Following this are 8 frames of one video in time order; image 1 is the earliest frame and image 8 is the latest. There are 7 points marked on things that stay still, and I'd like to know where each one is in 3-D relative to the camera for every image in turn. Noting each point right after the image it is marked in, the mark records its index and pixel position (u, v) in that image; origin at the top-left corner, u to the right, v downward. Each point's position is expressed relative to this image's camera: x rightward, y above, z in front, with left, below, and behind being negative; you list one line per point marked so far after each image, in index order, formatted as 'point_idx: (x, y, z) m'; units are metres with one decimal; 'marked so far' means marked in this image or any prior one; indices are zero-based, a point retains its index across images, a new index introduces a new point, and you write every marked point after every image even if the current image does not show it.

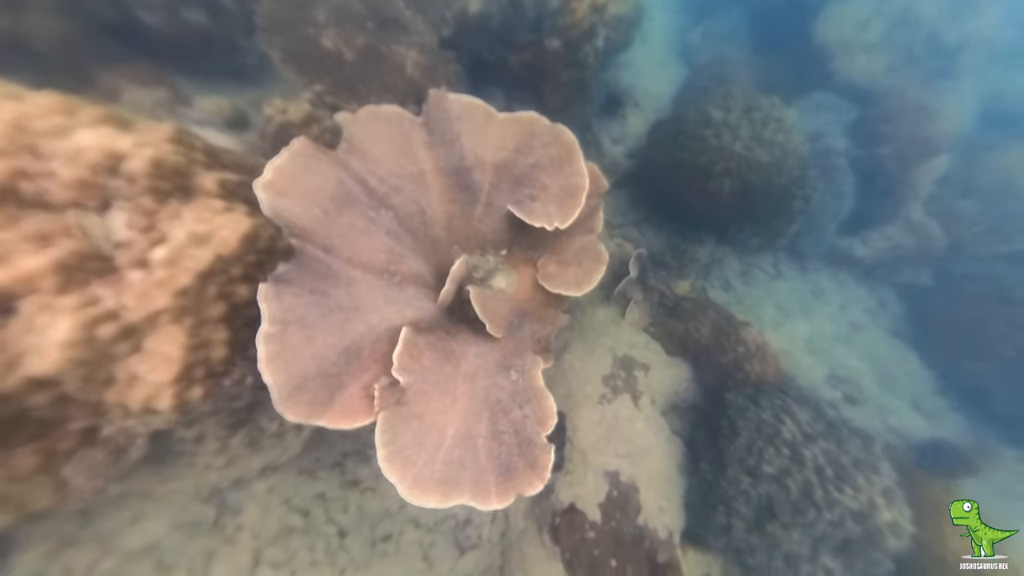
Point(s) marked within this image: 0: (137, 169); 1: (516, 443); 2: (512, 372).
0: (-1.5, +0.5, +1.5) m
1: (+0.1, -0.9, +2.1) m
2: (0.0, -0.6, +2.4) m
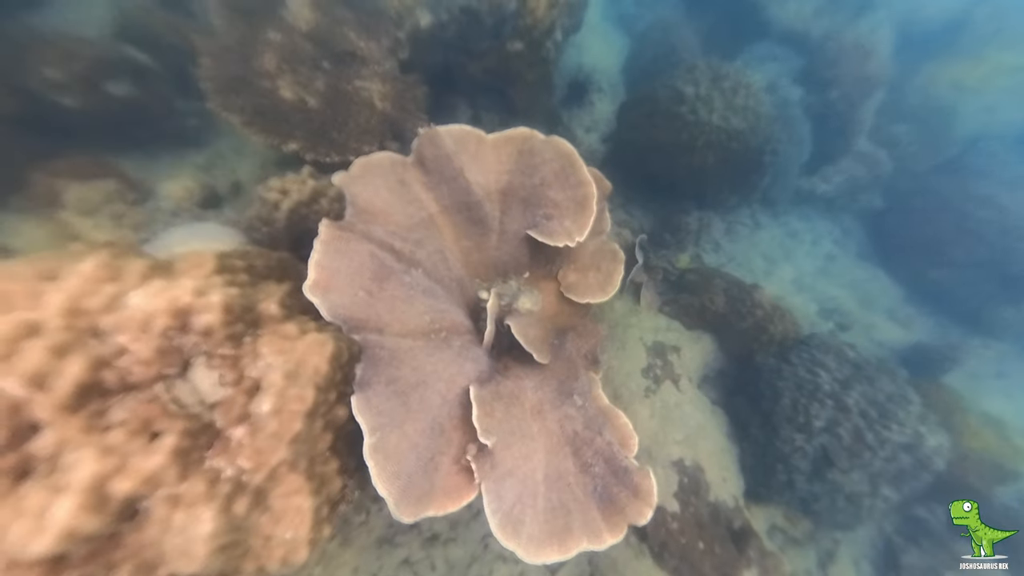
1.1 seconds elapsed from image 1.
0: (-1.1, -0.1, +1.3) m
1: (+0.6, -1.1, +2.2) m
2: (+0.4, -0.8, +2.5) m
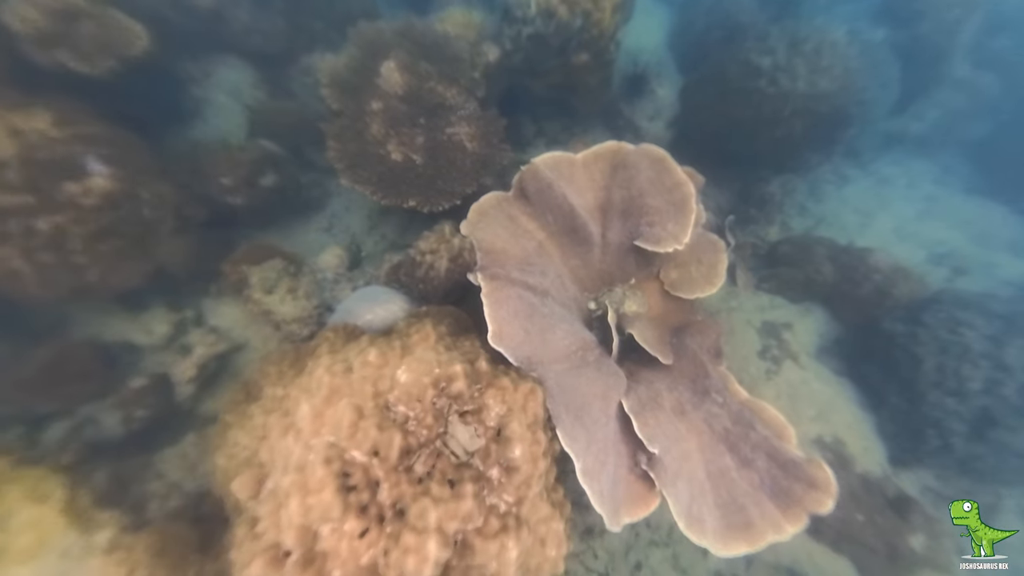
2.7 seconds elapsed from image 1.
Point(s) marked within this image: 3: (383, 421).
0: (-0.3, -0.4, +1.6) m
1: (+1.7, -1.1, +2.3) m
2: (+1.5, -0.8, +2.6) m
3: (-0.6, -0.6, +1.5) m
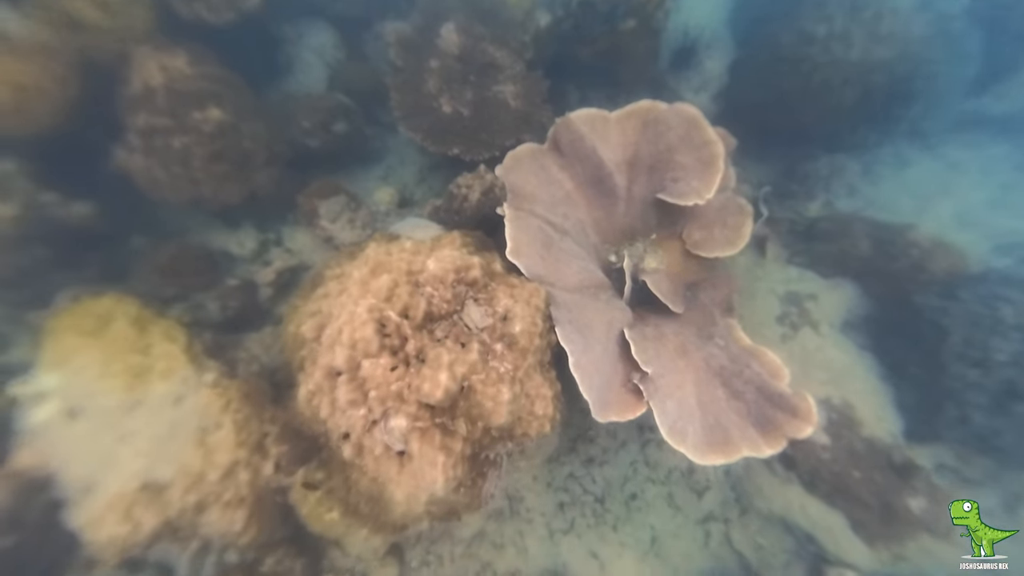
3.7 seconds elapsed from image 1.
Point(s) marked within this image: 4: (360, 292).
0: (-0.2, +0.1, +2.0) m
1: (+1.8, -0.7, +2.5) m
2: (+1.6, -0.4, +2.8) m
3: (-0.5, 0.0, +1.9) m
4: (-0.8, 0.0, +1.9) m
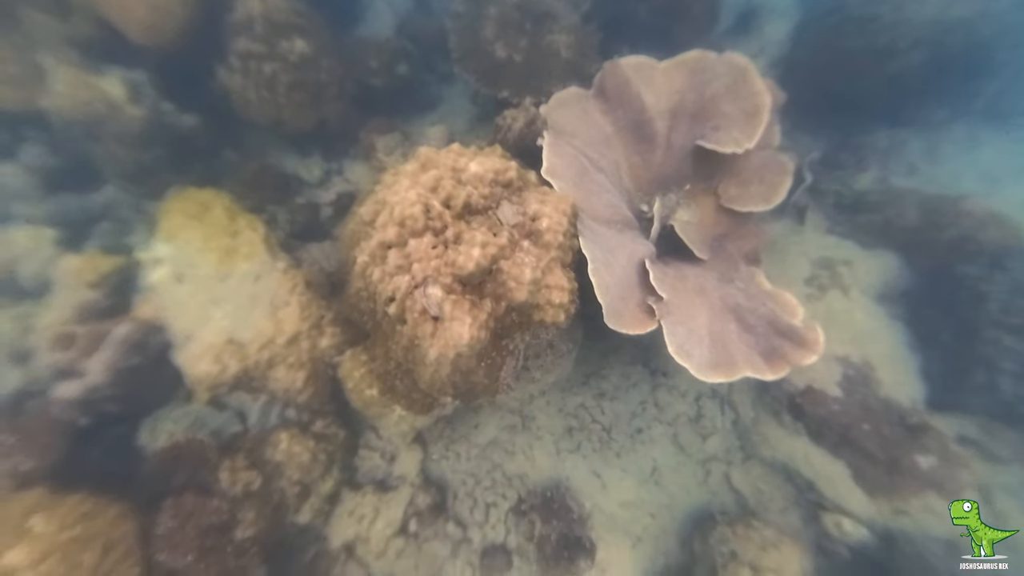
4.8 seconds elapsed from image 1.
0: (0.0, +0.7, +2.3) m
1: (+1.9, -0.3, +2.6) m
2: (+1.8, +0.1, +2.9) m
3: (-0.3, +0.6, +2.2) m
4: (-0.6, +0.7, +2.2) m
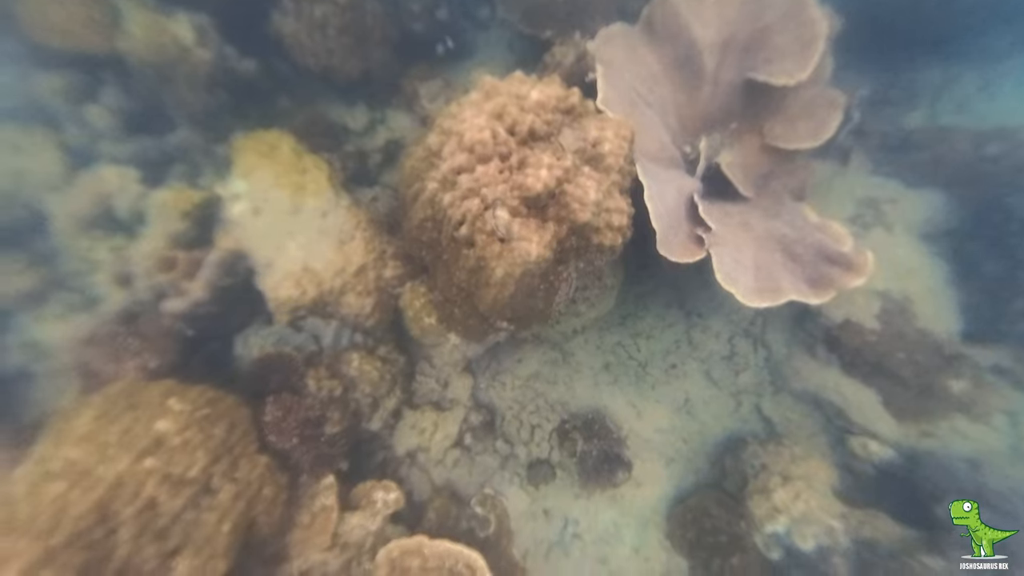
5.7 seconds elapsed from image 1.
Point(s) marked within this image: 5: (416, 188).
0: (+0.4, +1.2, +2.4) m
1: (+2.3, +0.2, +2.7) m
2: (+2.3, +0.6, +2.9) m
3: (+0.1, +1.1, +2.3) m
4: (-0.2, +1.2, +2.3) m
5: (-0.8, +0.7, +2.6) m
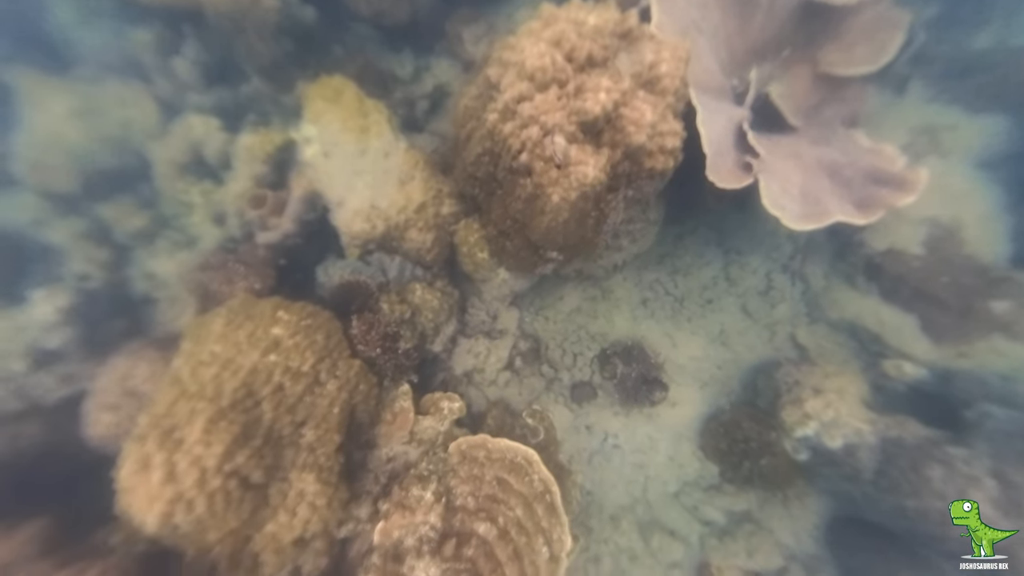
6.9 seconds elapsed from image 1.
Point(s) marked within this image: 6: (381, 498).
0: (+0.8, +1.8, +2.4) m
1: (+2.7, +0.8, +2.7) m
2: (+2.7, +1.2, +3.0) m
3: (+0.4, +1.7, +2.4) m
4: (+0.2, +1.7, +2.4) m
5: (-0.3, +1.3, +2.8) m
6: (-1.0, -1.6, +2.7) m
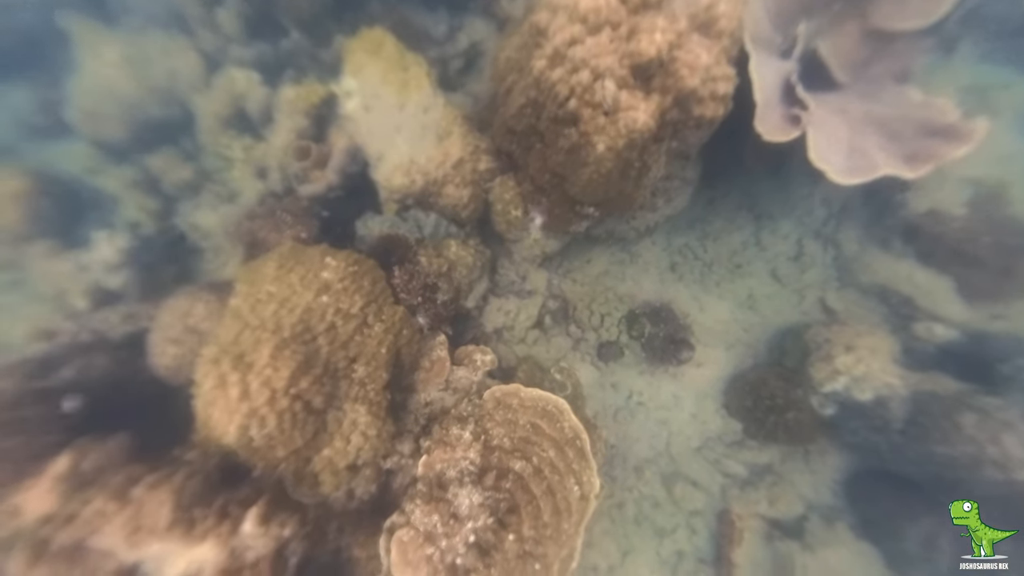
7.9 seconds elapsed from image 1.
0: (+1.1, +2.1, +2.4) m
1: (+3.1, +1.1, +2.7) m
2: (+3.0, +1.5, +2.9) m
3: (+0.8, +2.0, +2.4) m
4: (+0.5, +2.1, +2.4) m
5: (0.0, +1.7, +2.8) m
6: (-0.7, -1.2, +2.9) m
